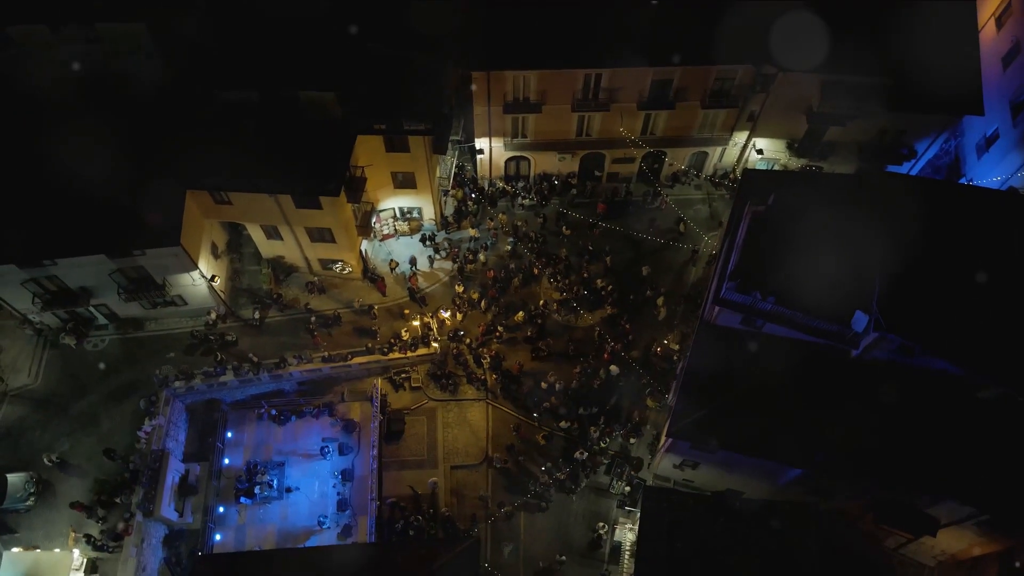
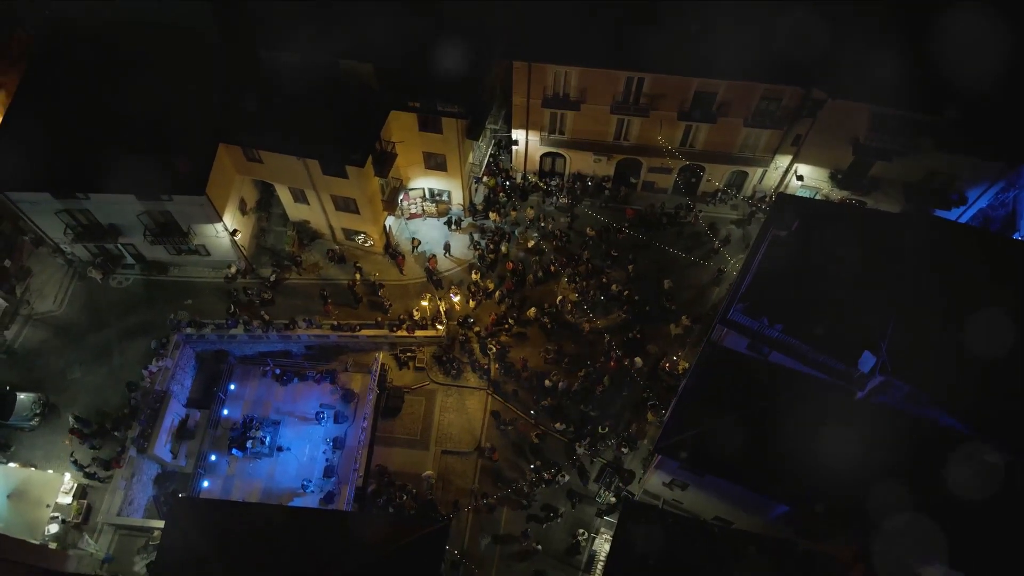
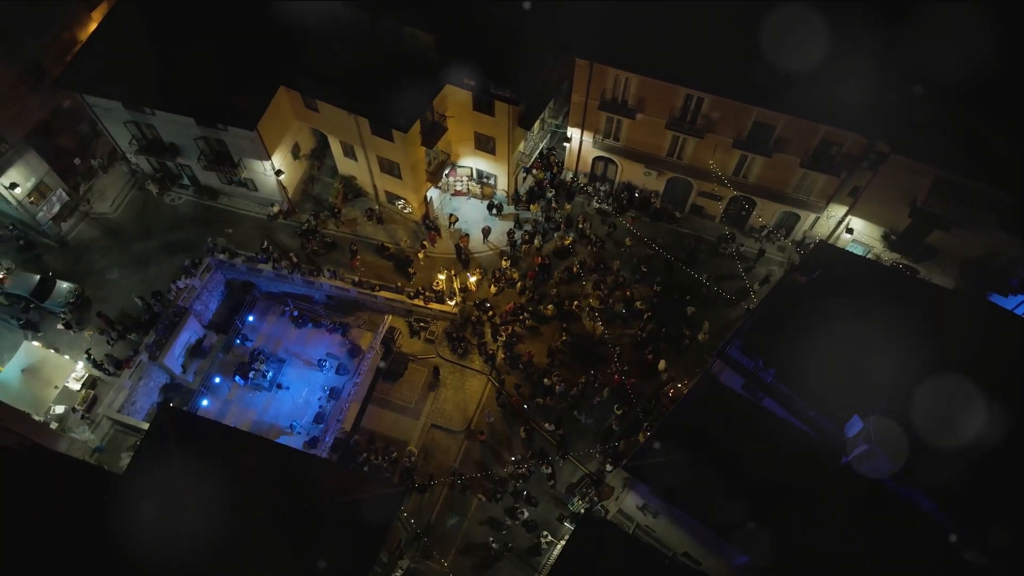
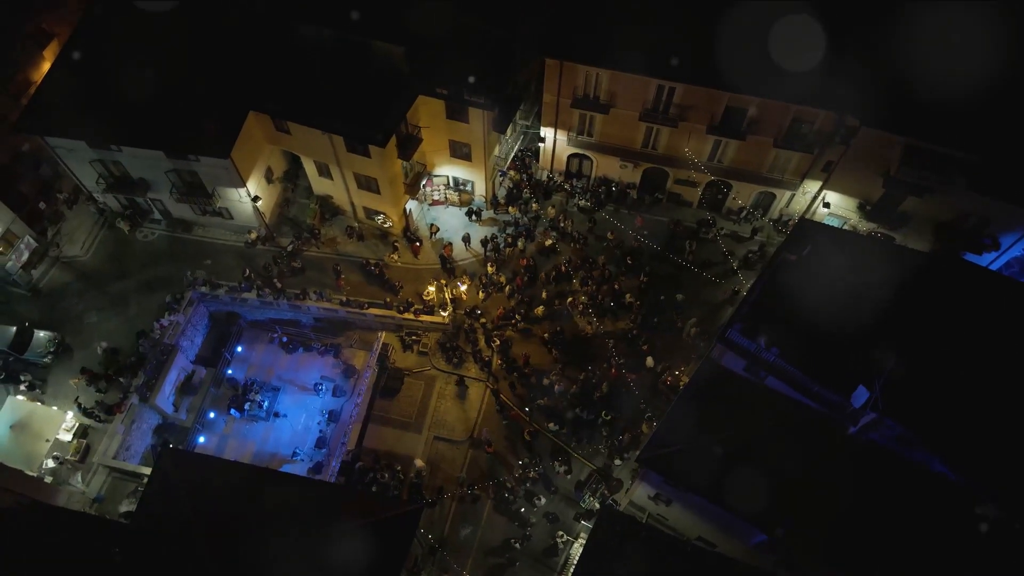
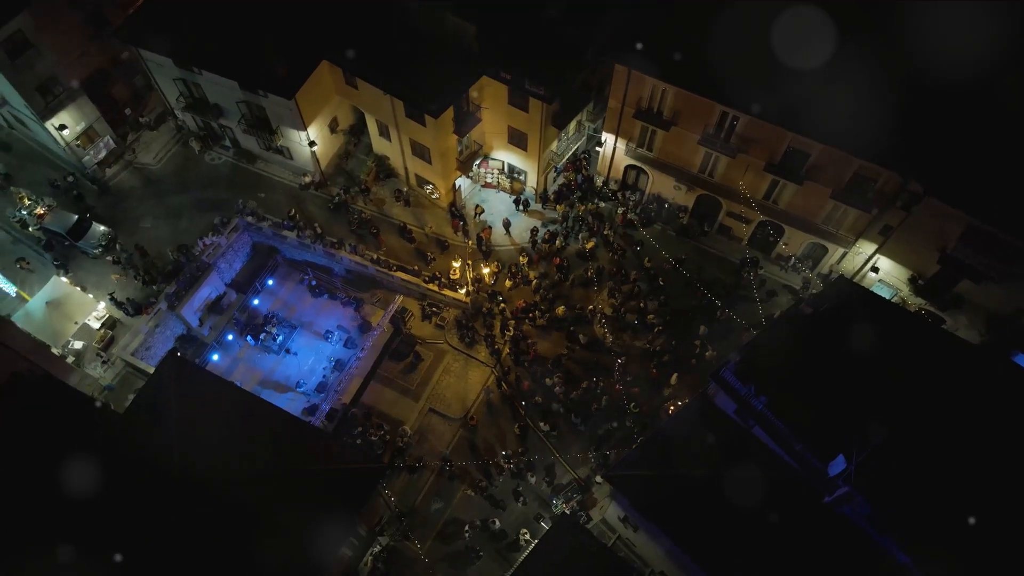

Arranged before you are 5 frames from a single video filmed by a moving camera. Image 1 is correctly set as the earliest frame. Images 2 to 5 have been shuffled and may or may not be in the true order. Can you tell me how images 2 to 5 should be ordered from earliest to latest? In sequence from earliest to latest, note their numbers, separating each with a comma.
2, 4, 3, 5
